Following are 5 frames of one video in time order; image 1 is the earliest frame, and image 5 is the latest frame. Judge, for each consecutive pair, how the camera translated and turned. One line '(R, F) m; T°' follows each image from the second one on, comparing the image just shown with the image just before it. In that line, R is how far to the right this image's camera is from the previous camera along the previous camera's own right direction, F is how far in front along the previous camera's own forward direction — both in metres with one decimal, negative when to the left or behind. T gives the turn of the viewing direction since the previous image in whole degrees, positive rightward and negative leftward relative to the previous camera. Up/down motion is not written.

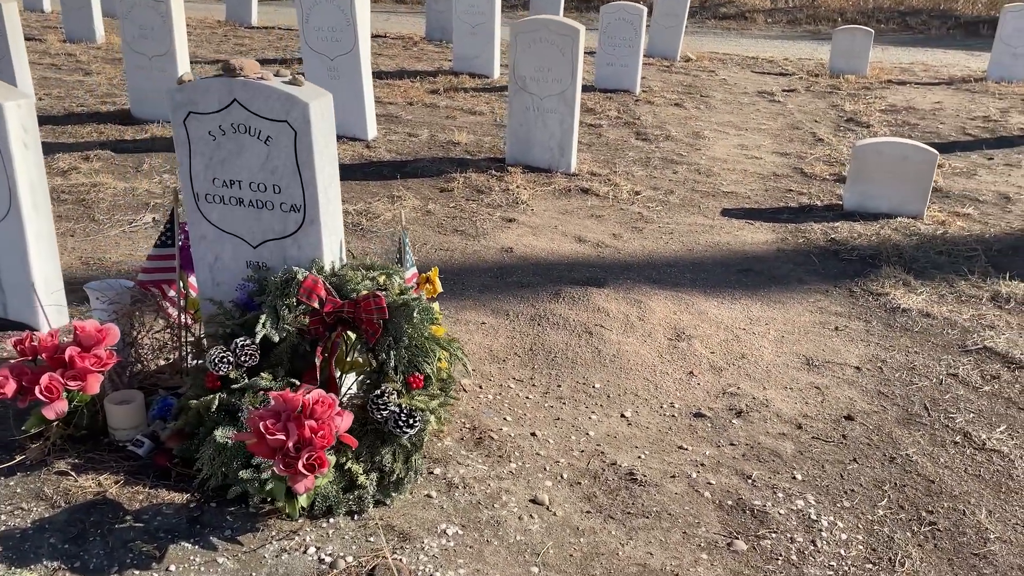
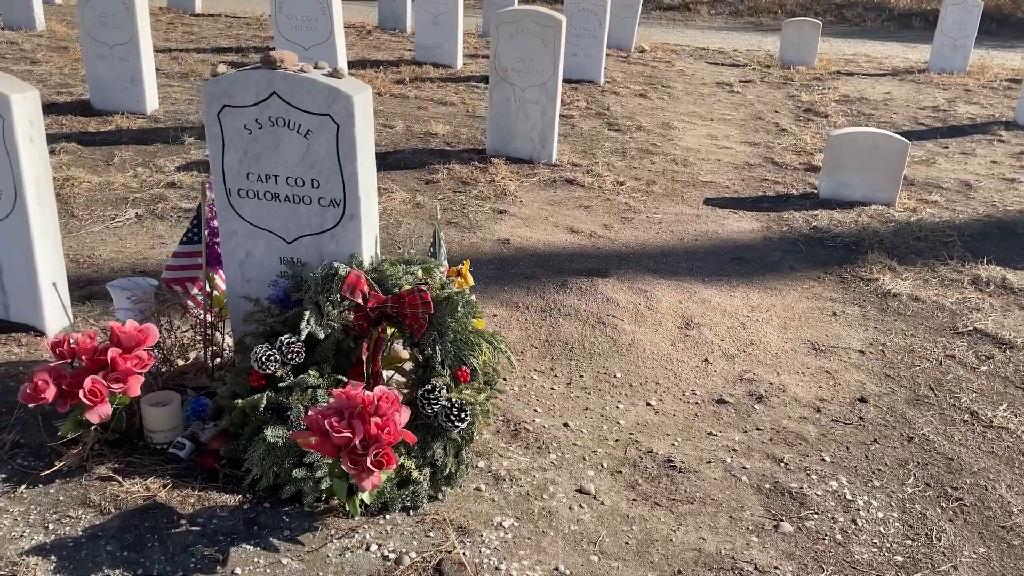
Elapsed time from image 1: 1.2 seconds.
(-0.4, 0.0) m; +4°
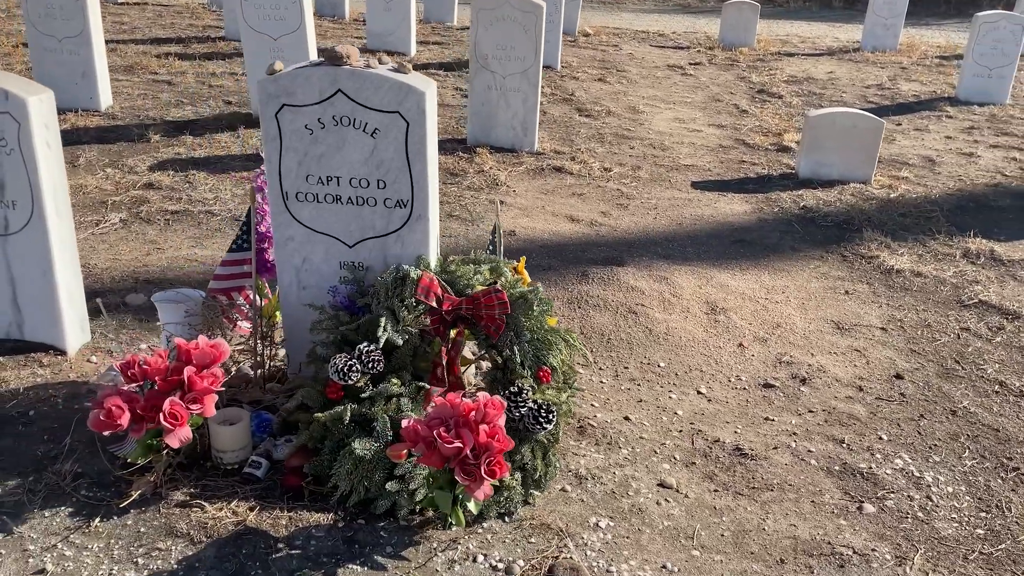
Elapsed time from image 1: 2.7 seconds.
(-0.6, +0.1) m; +5°
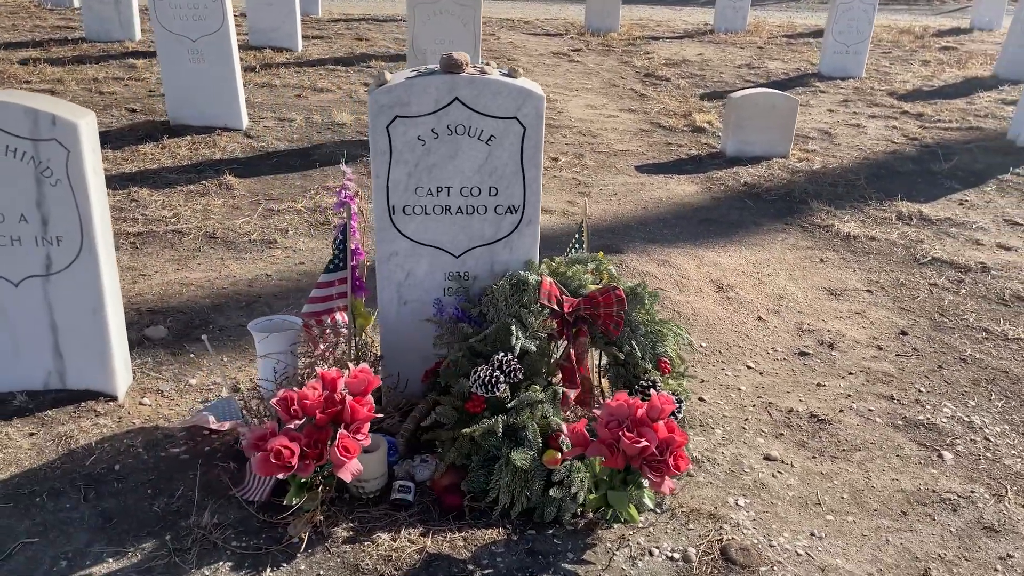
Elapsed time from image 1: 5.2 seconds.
(-1.0, +0.1) m; +11°
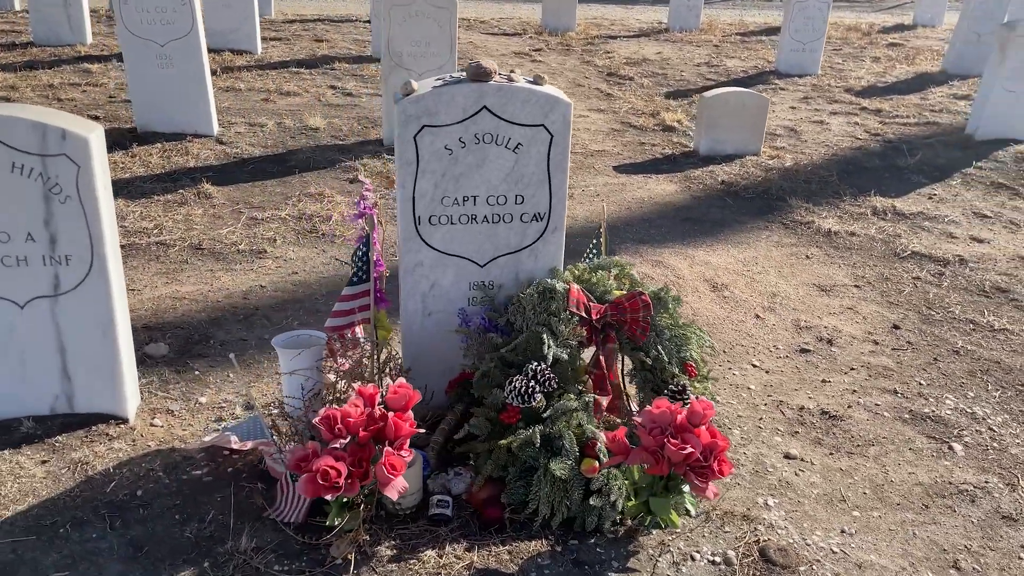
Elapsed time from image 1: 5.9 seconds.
(-0.3, 0.0) m; +4°
